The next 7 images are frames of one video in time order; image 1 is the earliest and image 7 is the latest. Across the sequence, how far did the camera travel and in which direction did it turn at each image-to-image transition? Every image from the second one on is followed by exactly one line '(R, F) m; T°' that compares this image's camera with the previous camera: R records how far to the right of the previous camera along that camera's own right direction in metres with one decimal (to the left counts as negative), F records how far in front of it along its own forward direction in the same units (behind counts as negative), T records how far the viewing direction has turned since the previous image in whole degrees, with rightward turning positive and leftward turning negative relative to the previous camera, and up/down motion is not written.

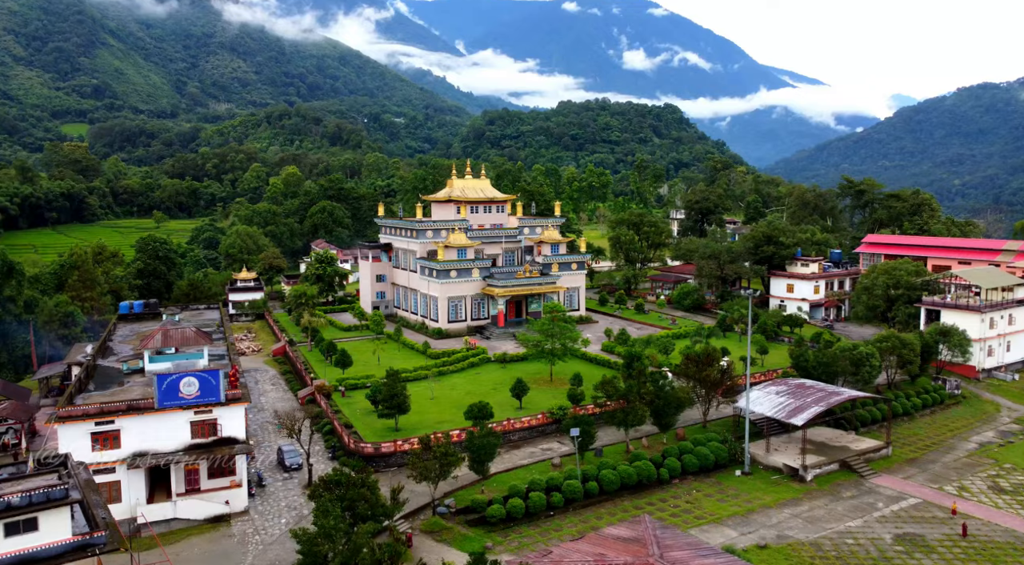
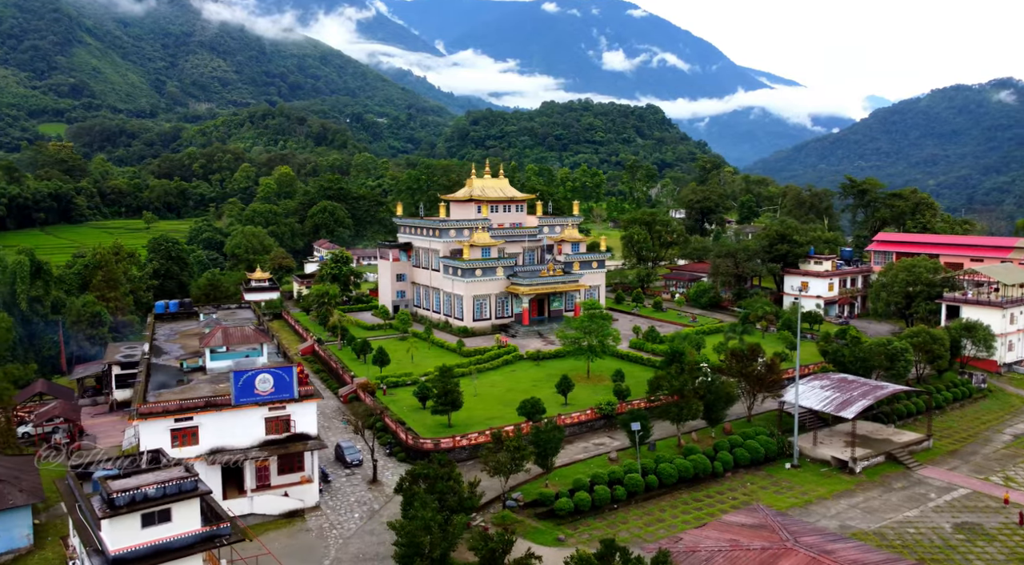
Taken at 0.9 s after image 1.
(-2.2, -0.3) m; +1°
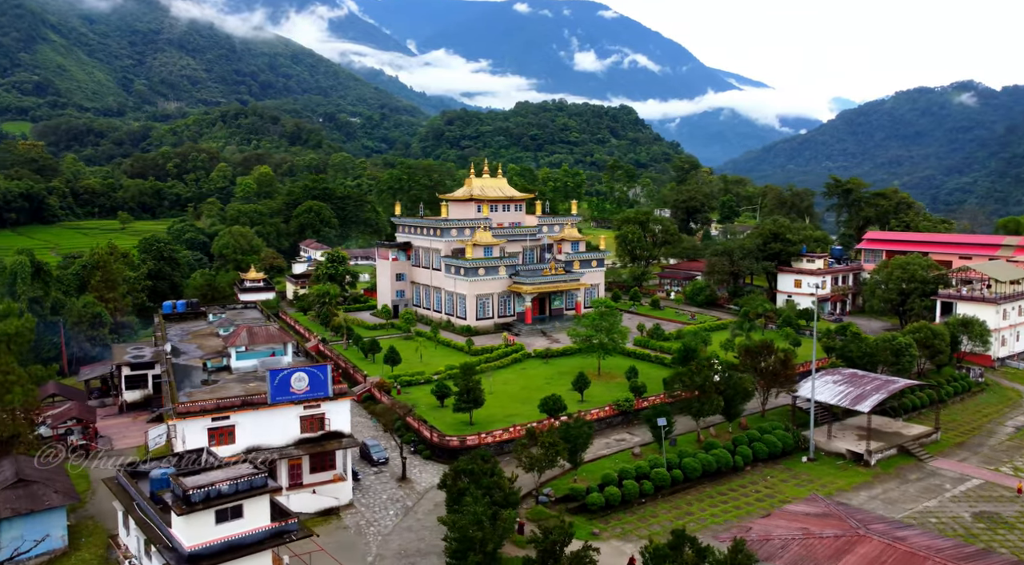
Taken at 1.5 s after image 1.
(-1.5, -0.2) m; +2°
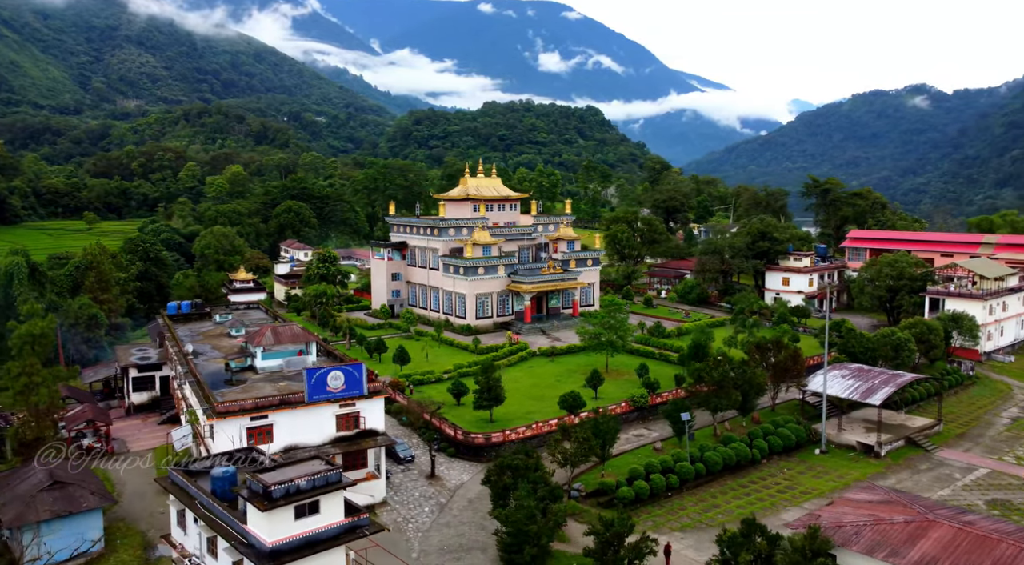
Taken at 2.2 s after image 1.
(-1.7, -0.2) m; +2°
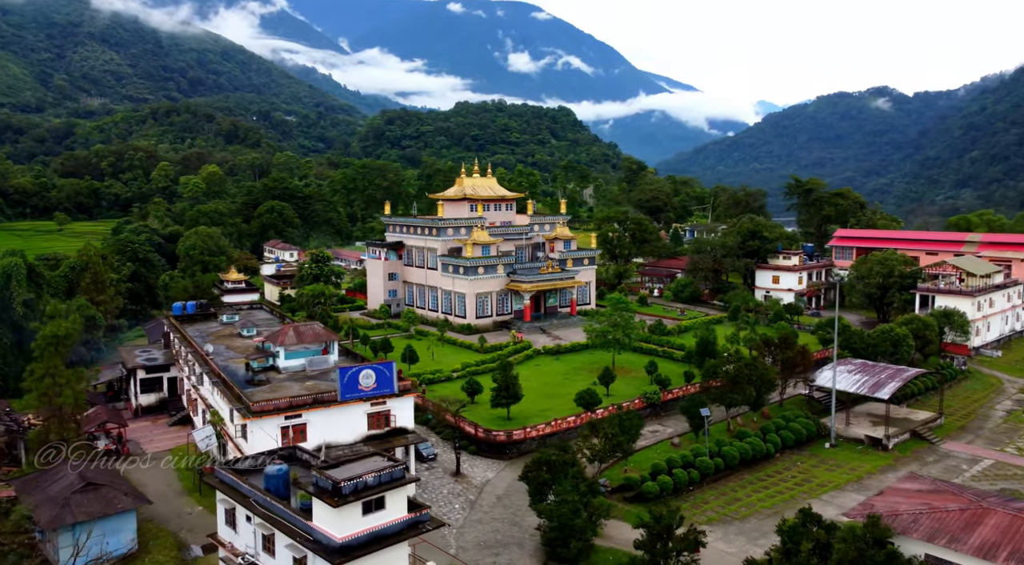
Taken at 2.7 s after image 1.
(-1.4, -0.2) m; +2°
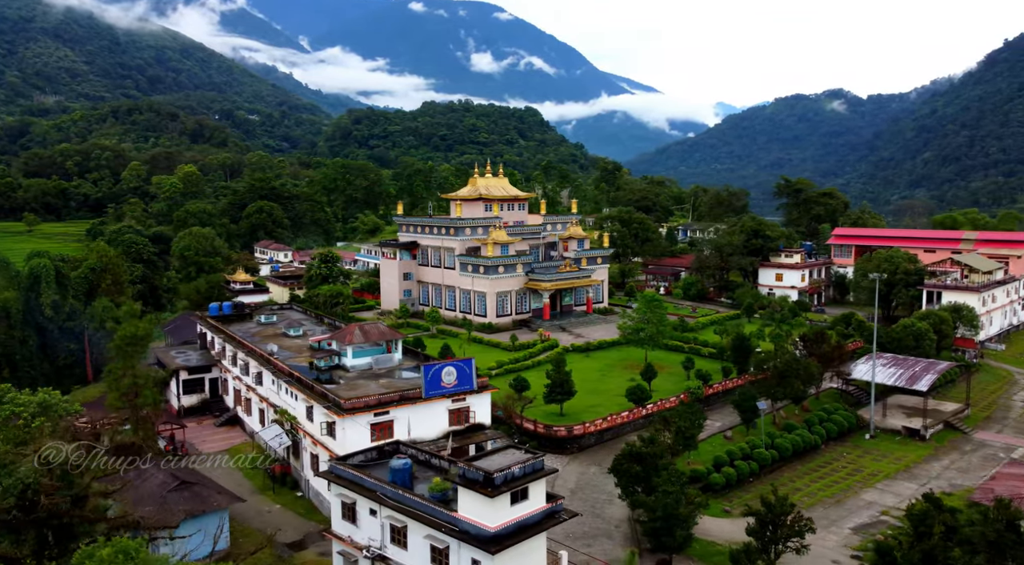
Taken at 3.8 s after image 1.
(-2.8, -0.4) m; +2°
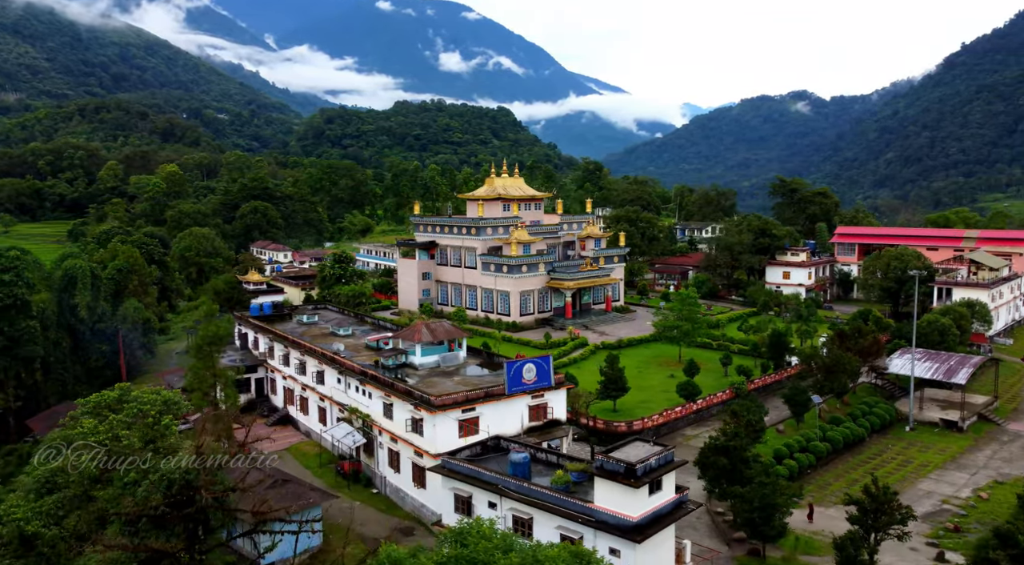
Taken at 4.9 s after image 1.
(-2.7, -0.3) m; +2°
